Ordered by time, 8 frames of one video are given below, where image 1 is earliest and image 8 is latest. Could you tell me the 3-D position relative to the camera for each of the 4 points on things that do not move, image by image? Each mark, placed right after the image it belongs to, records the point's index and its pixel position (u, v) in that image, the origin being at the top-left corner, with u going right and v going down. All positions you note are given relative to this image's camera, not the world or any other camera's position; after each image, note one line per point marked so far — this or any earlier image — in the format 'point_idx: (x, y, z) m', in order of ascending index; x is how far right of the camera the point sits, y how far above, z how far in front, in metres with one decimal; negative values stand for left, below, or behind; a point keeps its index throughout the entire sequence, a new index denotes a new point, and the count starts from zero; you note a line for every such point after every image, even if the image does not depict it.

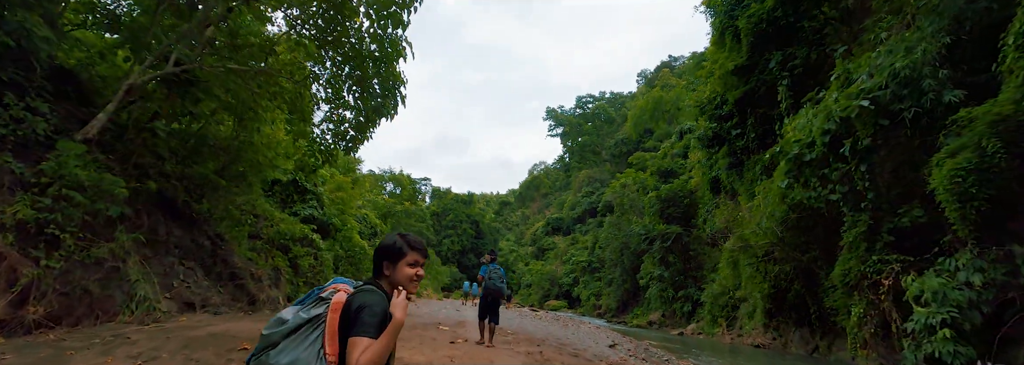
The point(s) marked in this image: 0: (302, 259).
0: (-5.5, -2.0, +12.1) m
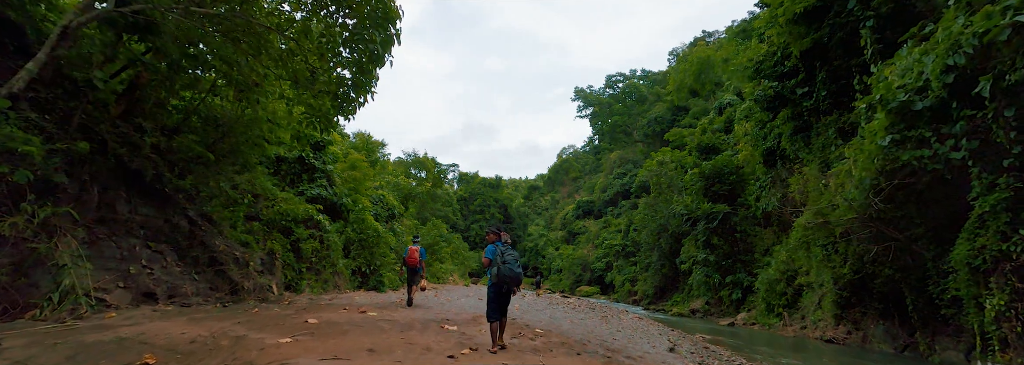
0: (-4.8, -1.4, +10.9) m
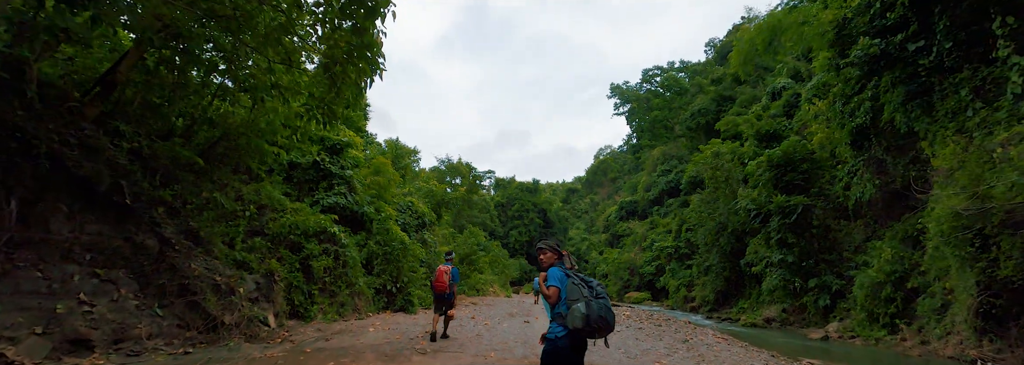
0: (-3.9, -1.5, +9.4) m
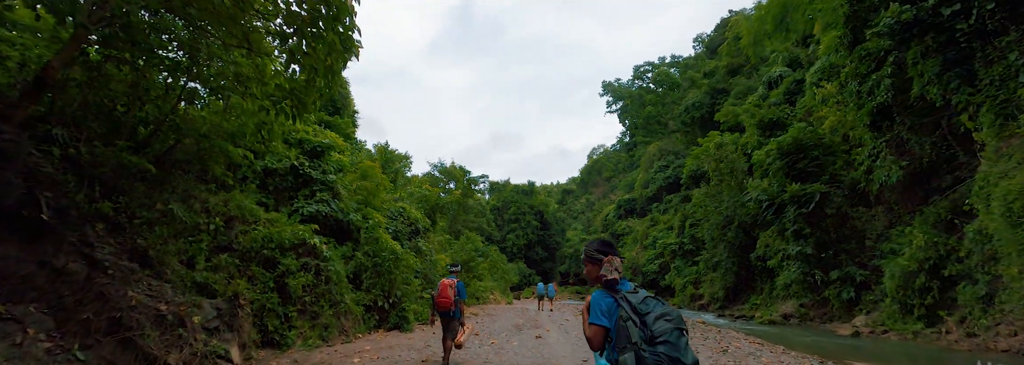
0: (-3.8, -1.6, +8.3) m
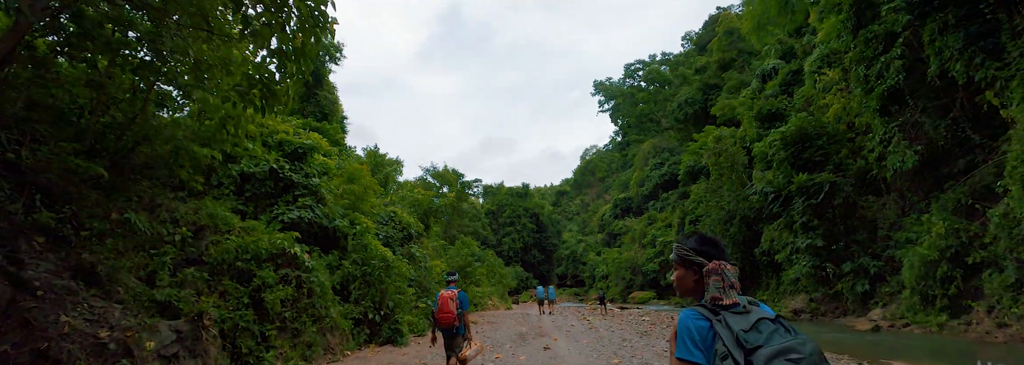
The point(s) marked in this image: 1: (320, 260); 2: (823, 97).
0: (-3.8, -1.7, +7.5) m
1: (-3.4, -1.4, +8.5) m
2: (+12.0, +3.3, +18.2) m
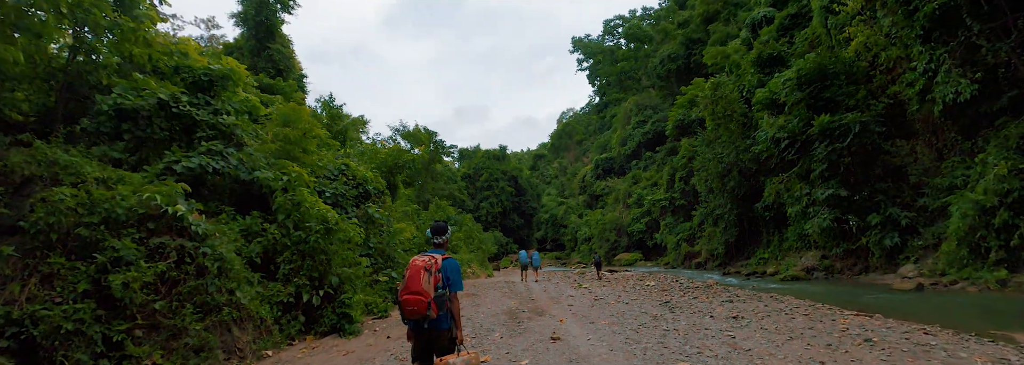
0: (-3.9, -0.9, +5.2) m
1: (-3.6, -0.5, +6.1) m
2: (+11.2, +5.1, +16.3) m
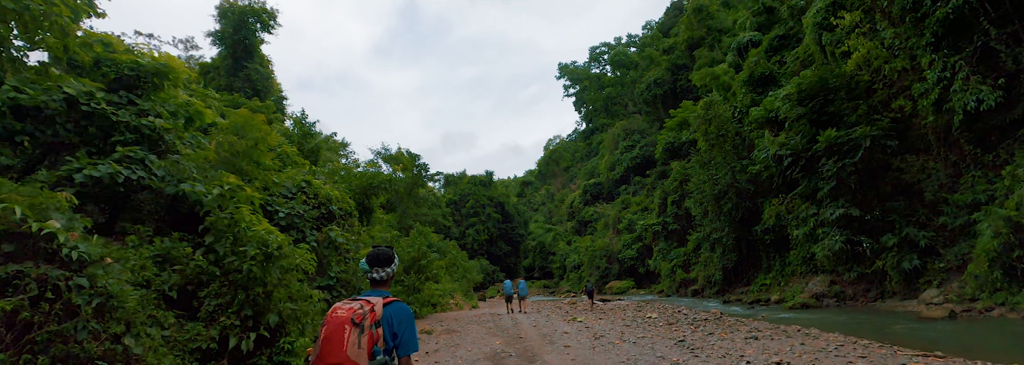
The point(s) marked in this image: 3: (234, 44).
0: (-4.0, -1.0, +3.9) m
1: (-3.8, -0.7, +4.9) m
2: (+10.7, +4.4, +15.7) m
3: (-11.6, +5.8, +19.8) m
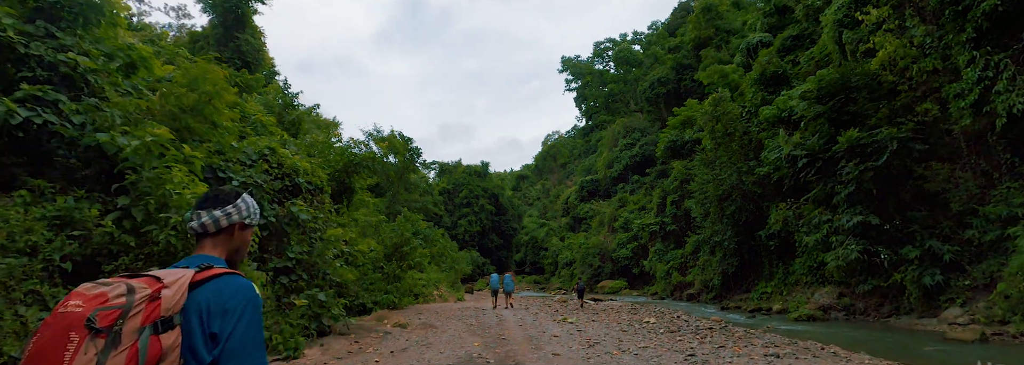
0: (-4.2, -0.5, +2.9) m
1: (-3.9, -0.2, +3.9) m
2: (+10.7, +4.2, +14.8) m
3: (-11.5, +6.9, +18.7) m
